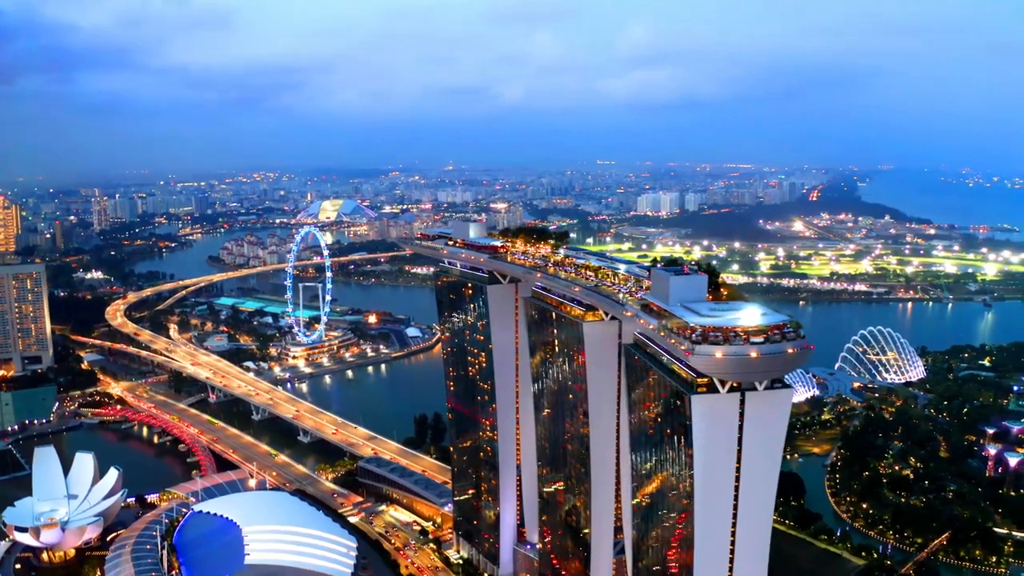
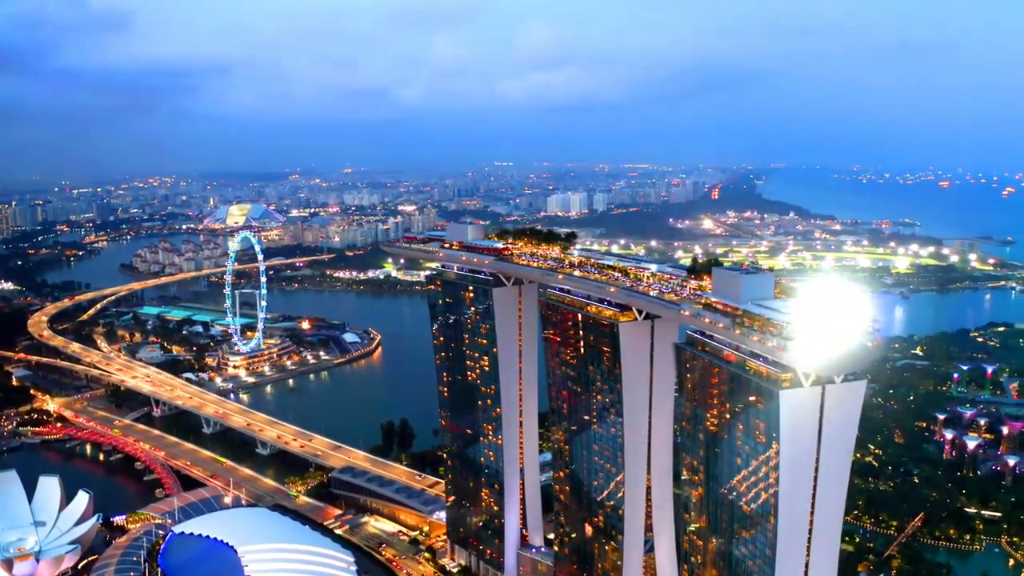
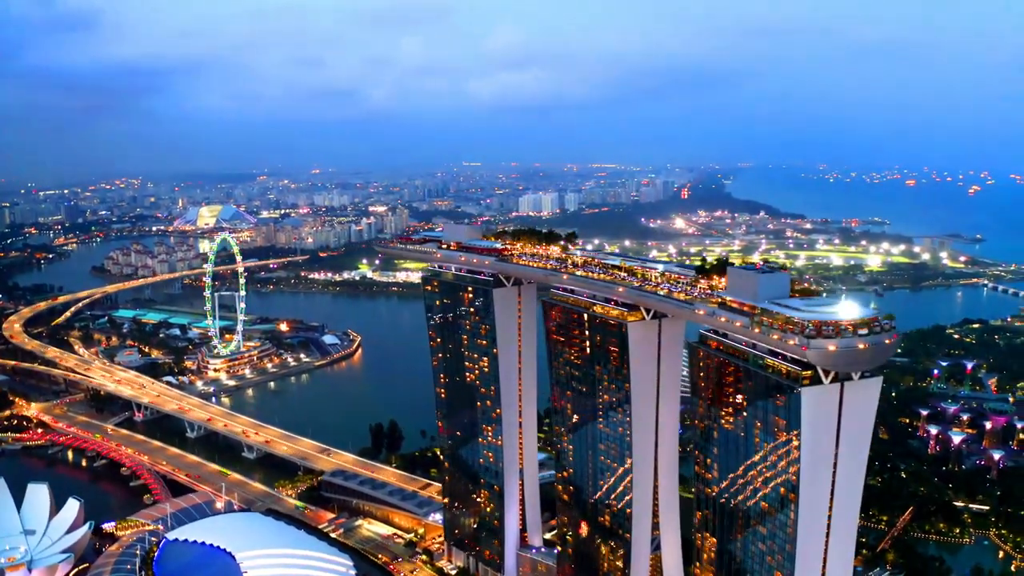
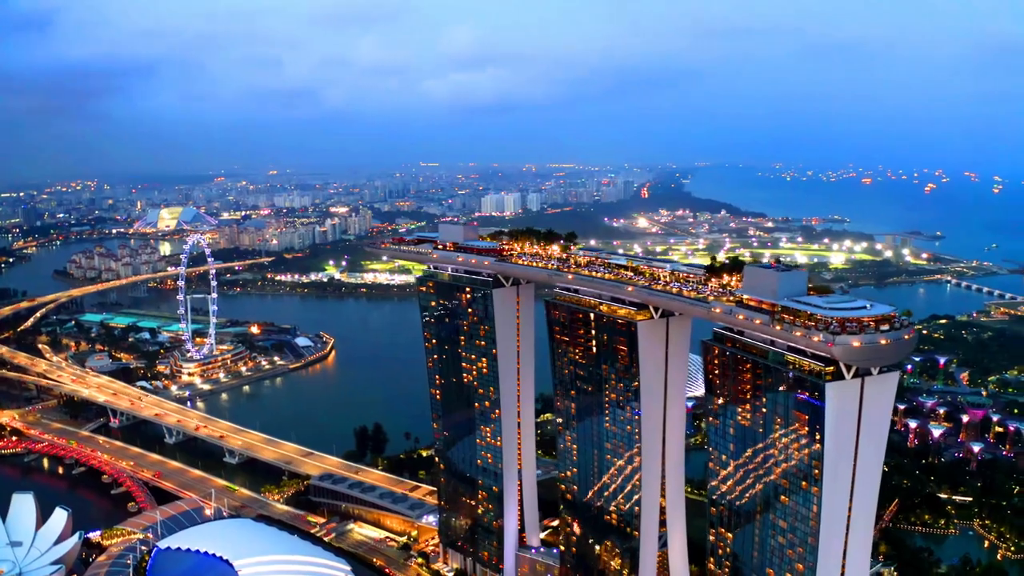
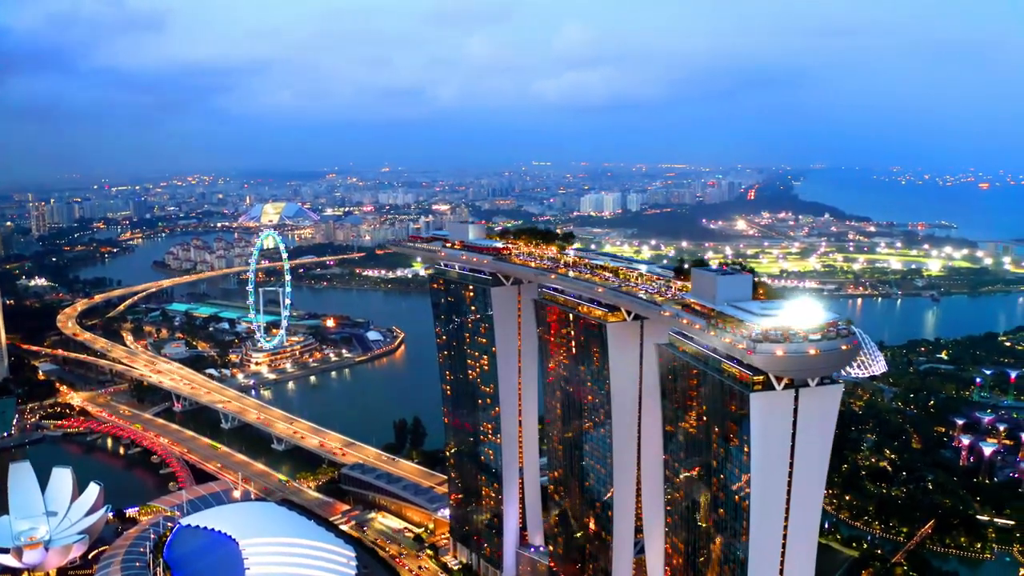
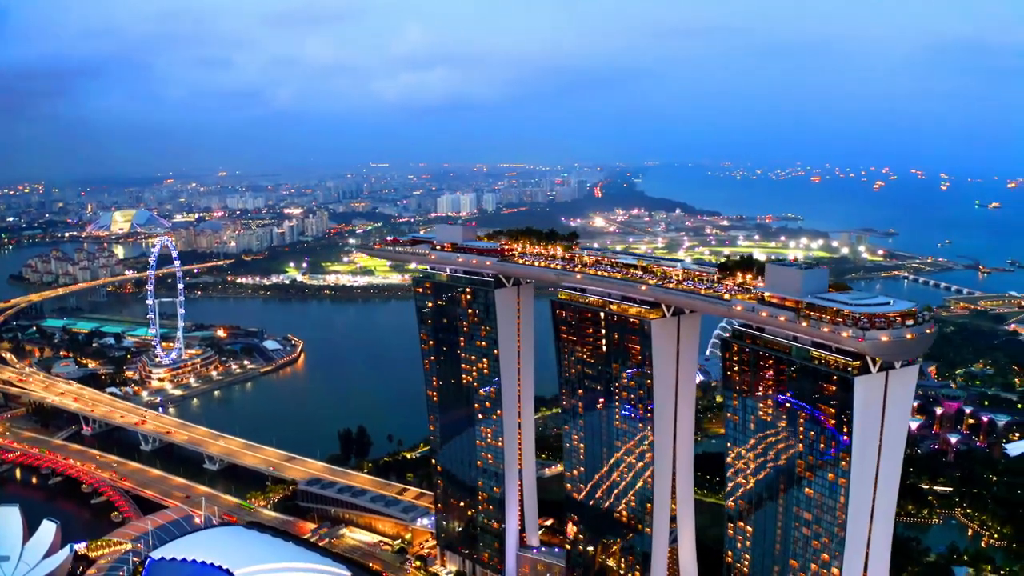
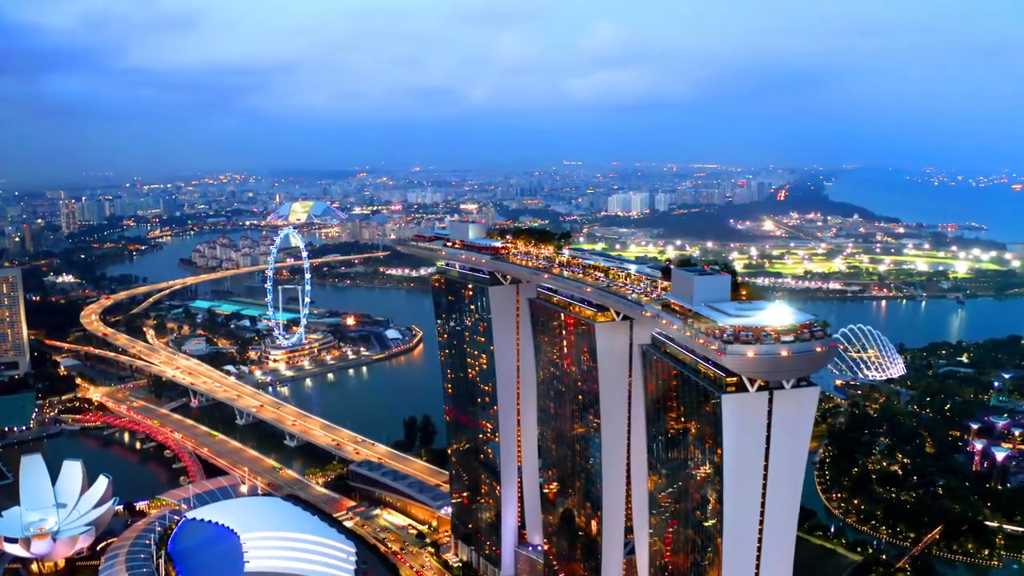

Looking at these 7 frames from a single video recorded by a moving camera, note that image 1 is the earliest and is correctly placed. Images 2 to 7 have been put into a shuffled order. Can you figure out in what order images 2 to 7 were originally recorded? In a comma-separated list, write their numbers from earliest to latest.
7, 5, 2, 3, 4, 6
